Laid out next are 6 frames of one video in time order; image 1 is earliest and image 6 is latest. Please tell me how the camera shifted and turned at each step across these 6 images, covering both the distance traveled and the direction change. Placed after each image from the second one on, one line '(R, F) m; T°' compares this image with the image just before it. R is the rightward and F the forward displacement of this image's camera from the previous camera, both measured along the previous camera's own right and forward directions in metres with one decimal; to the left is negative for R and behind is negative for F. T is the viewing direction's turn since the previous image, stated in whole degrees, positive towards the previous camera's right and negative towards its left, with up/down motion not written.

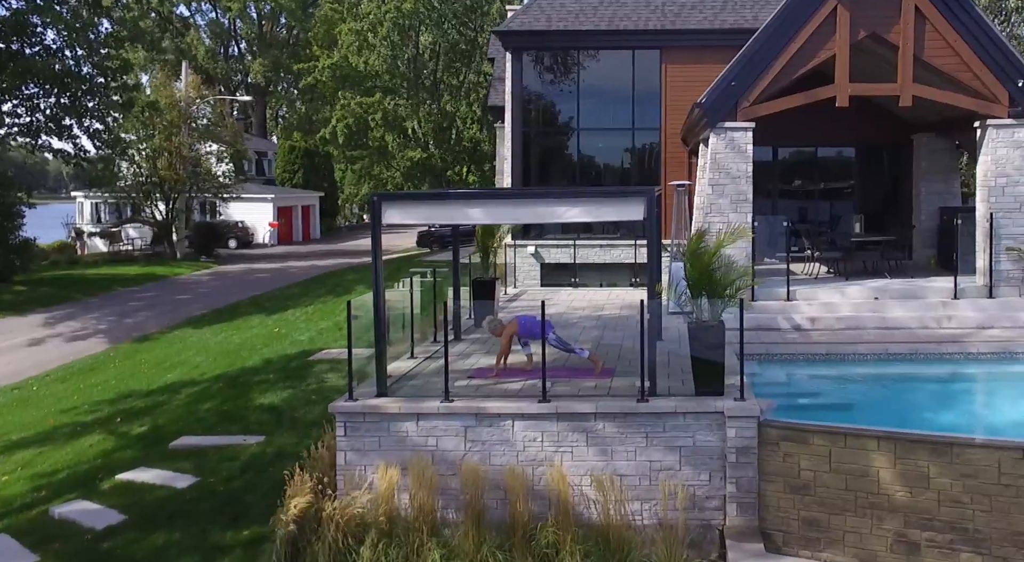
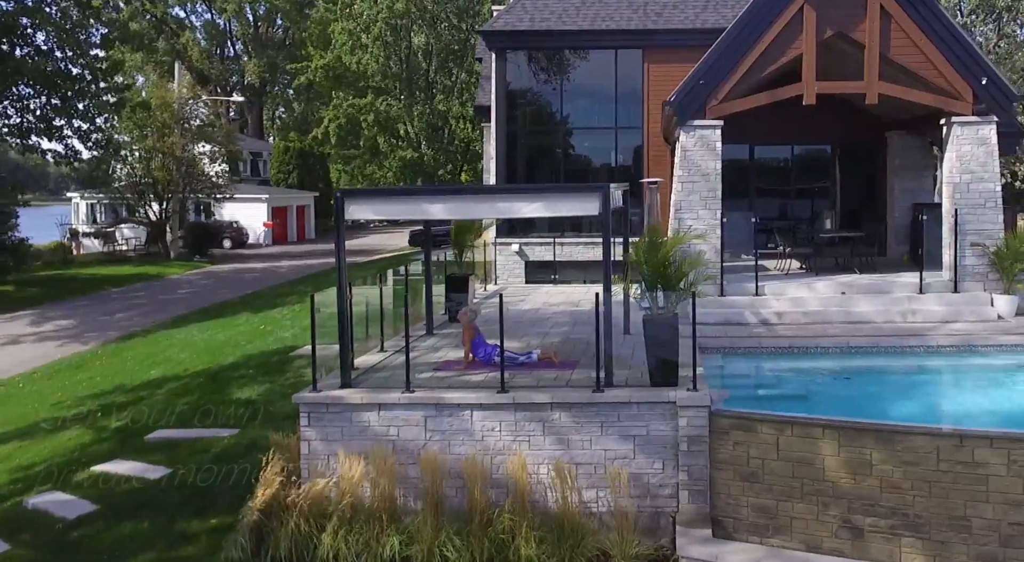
(+0.4, -0.2) m; 0°
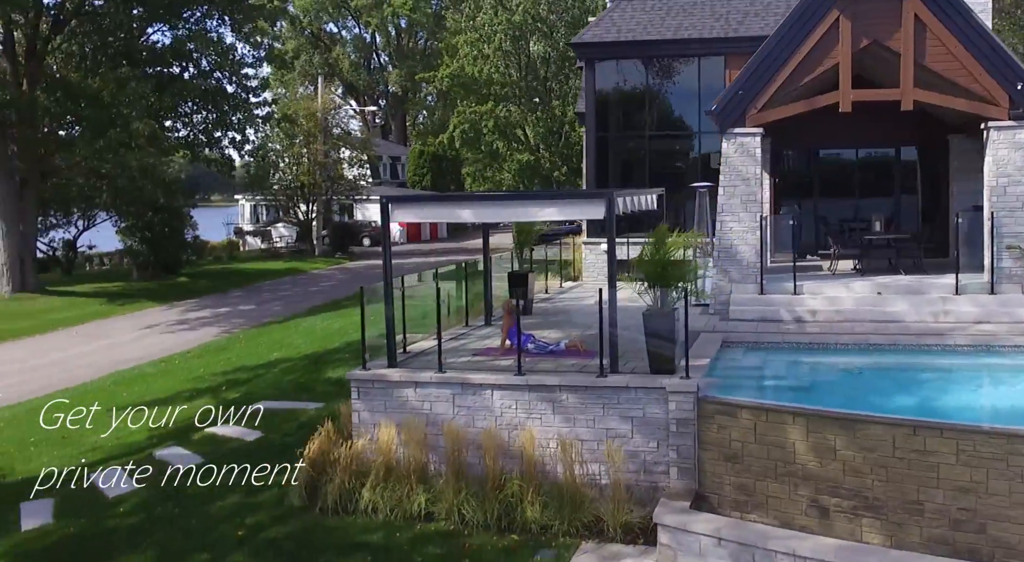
(+1.4, -1.0) m; -11°
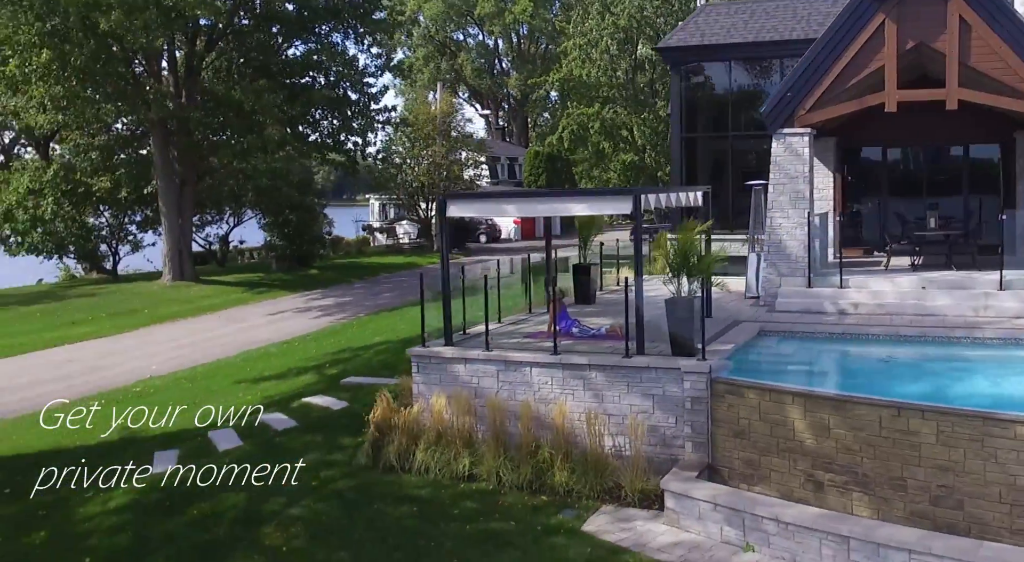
(+1.1, -1.0) m; -9°
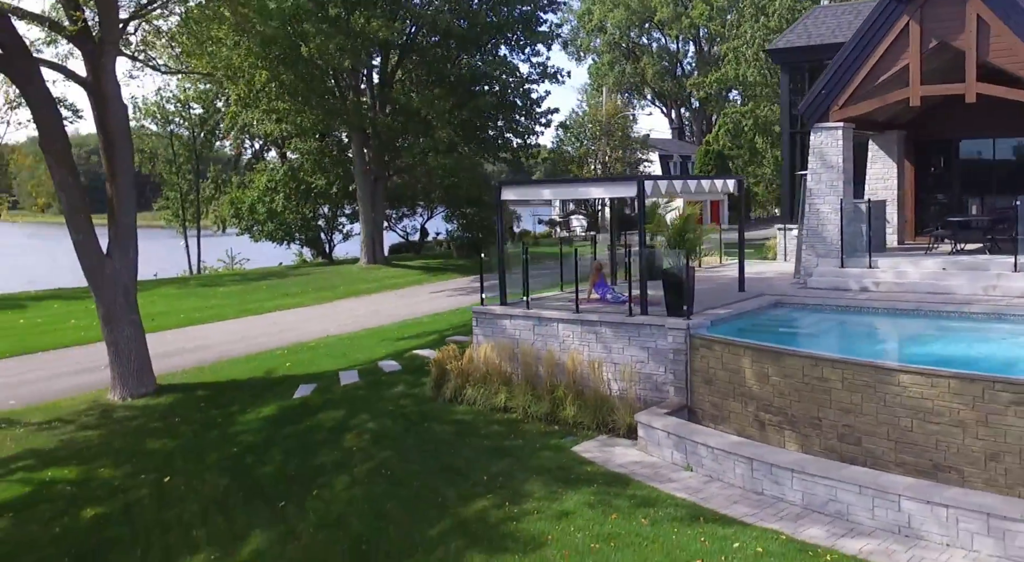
(+2.7, -1.8) m; -15°
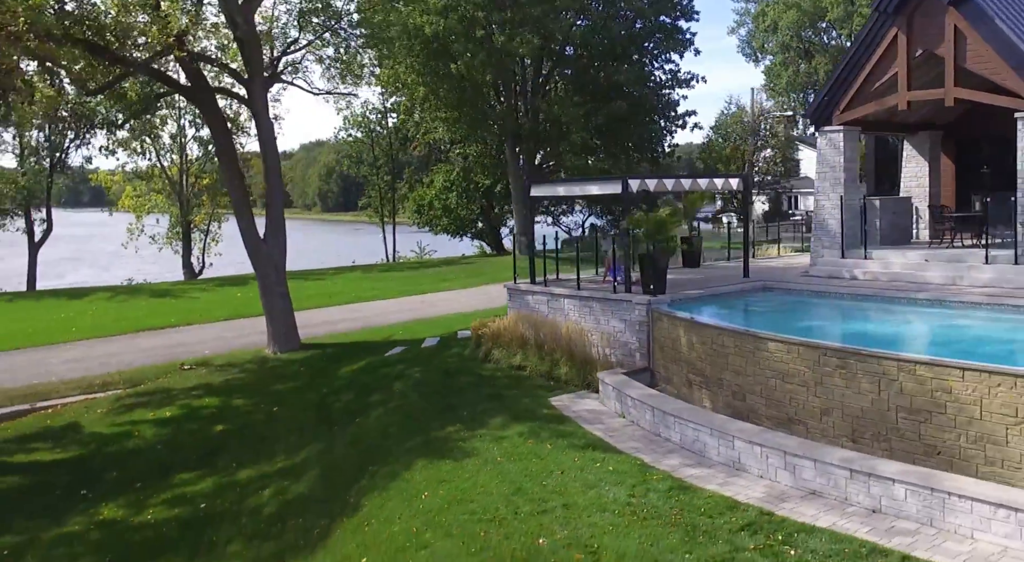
(+3.4, -1.8) m; -15°
